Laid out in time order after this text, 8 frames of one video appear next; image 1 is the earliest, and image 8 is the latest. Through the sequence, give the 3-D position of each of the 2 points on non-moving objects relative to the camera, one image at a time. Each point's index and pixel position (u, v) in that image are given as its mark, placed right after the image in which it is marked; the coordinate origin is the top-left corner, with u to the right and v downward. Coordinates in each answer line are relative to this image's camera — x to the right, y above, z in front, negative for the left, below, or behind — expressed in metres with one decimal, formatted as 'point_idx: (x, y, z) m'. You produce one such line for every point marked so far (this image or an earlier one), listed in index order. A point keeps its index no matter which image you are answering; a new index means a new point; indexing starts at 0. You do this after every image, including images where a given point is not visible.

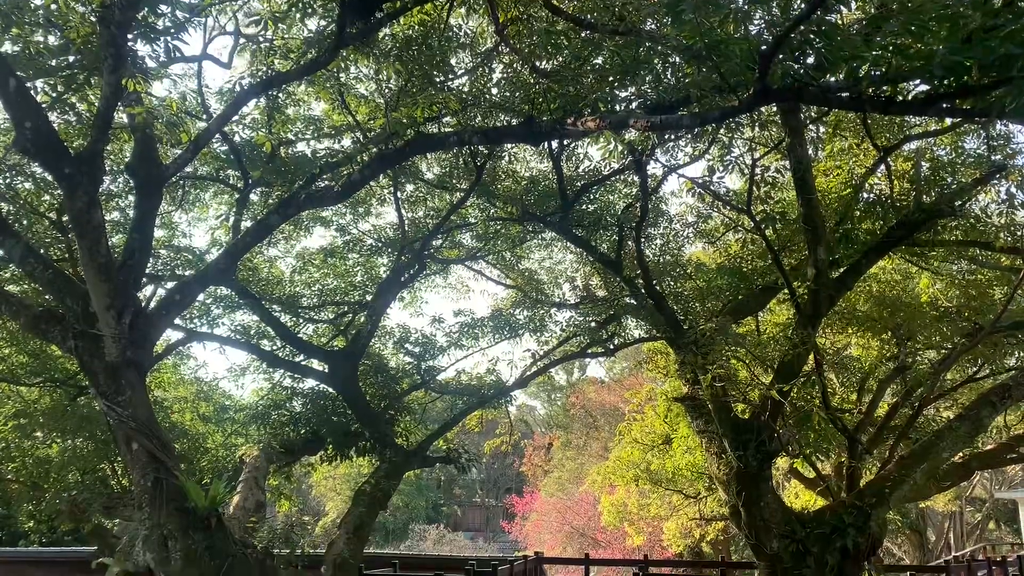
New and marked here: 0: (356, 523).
0: (-1.4, -2.1, +7.6) m
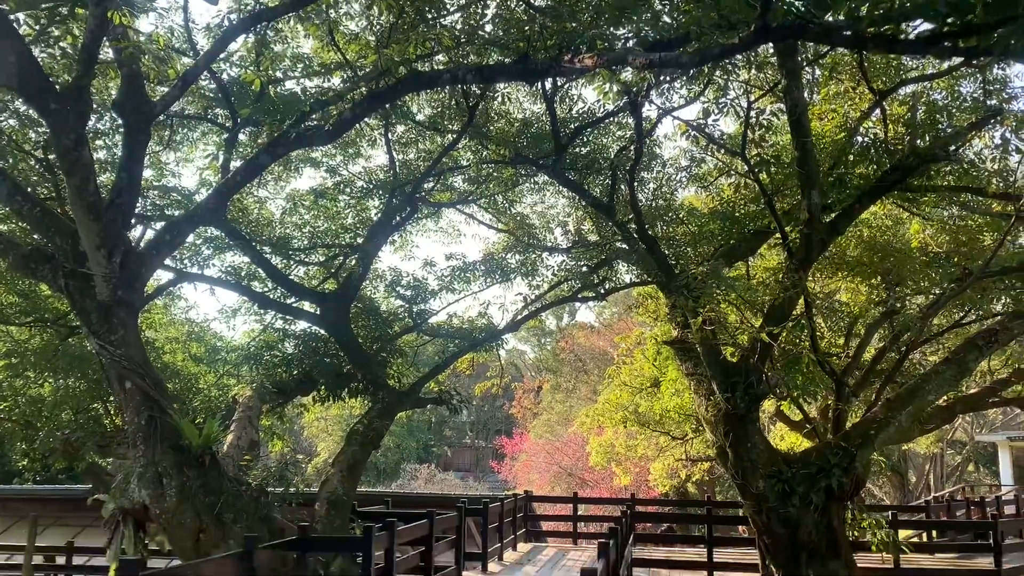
0: (-1.5, -1.6, +7.7) m
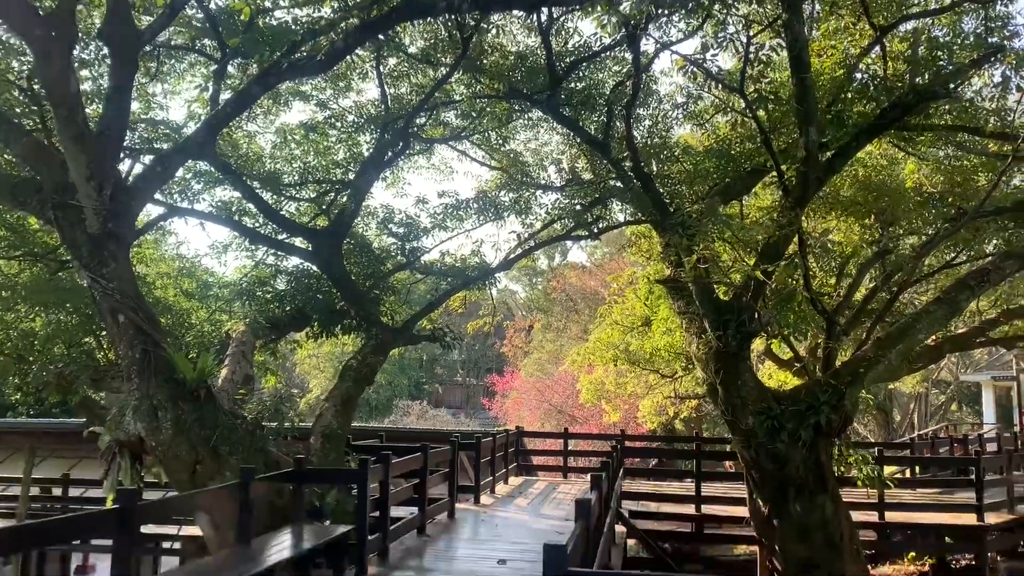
0: (-1.5, -1.0, +7.8) m
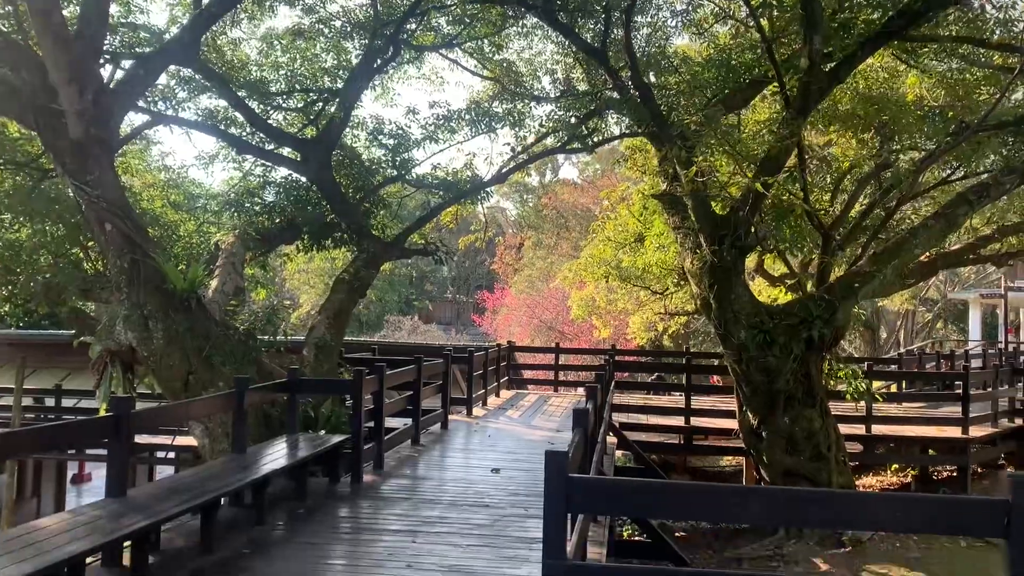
0: (-1.6, -0.2, +7.7) m
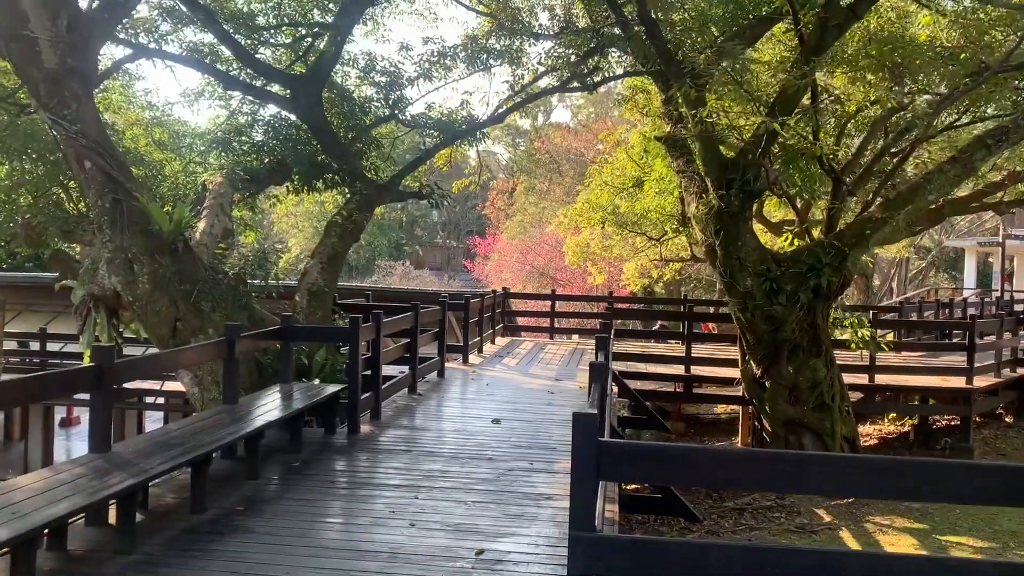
0: (-1.6, +0.3, +7.5) m
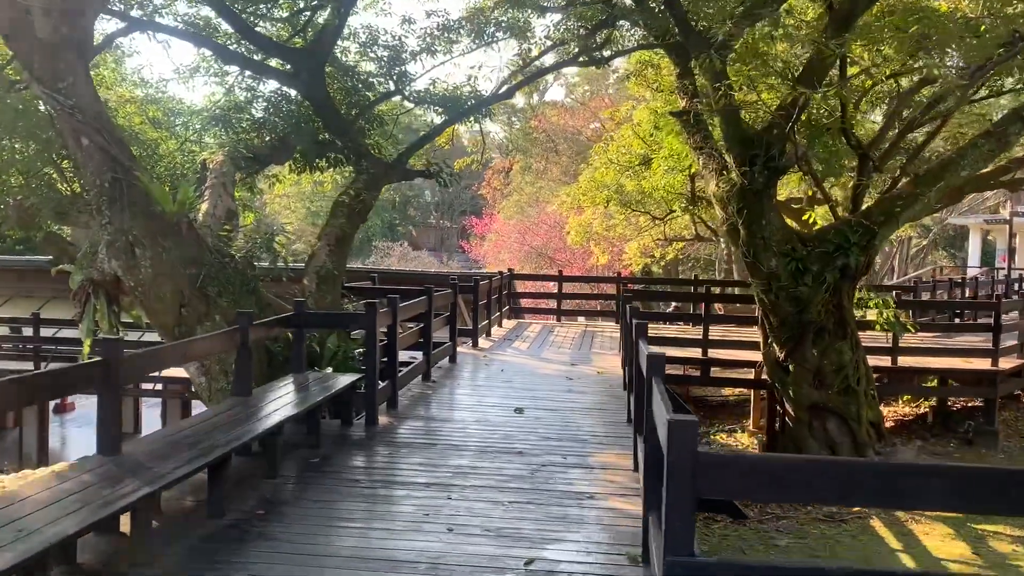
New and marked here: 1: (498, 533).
0: (-1.5, +0.4, +7.2) m
1: (-0.1, -0.9, +3.2) m
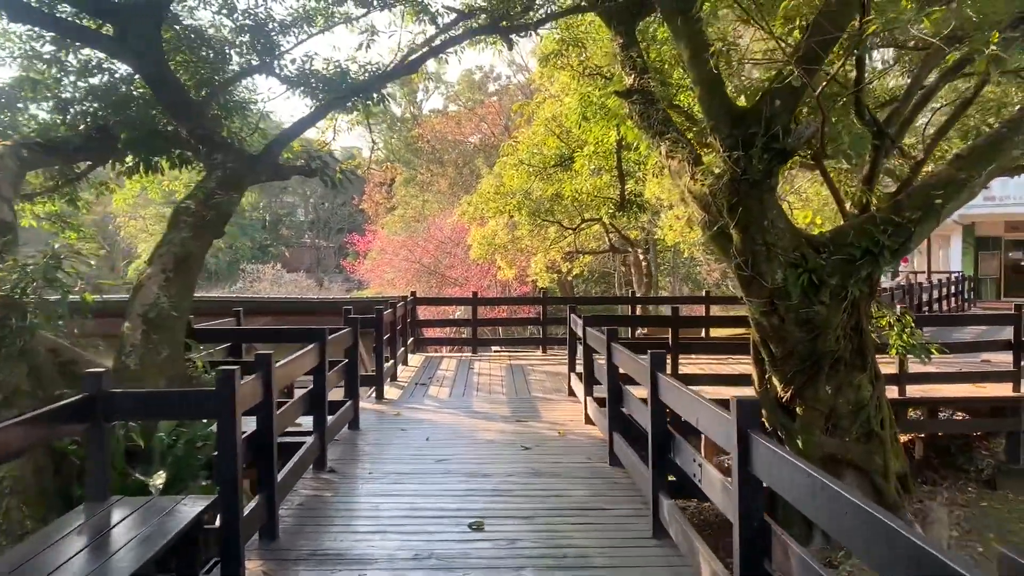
0: (-1.9, +0.2, +4.9) m
1: (+0.1, -1.0, +1.2) m
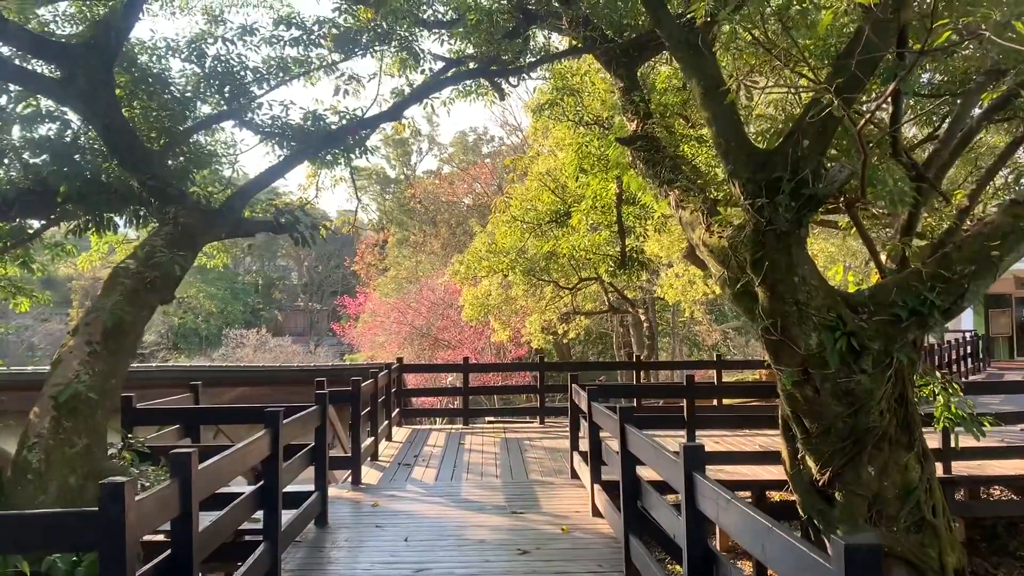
0: (-2.0, -0.2, +4.2) m
1: (+0.1, -1.1, +0.4) m
